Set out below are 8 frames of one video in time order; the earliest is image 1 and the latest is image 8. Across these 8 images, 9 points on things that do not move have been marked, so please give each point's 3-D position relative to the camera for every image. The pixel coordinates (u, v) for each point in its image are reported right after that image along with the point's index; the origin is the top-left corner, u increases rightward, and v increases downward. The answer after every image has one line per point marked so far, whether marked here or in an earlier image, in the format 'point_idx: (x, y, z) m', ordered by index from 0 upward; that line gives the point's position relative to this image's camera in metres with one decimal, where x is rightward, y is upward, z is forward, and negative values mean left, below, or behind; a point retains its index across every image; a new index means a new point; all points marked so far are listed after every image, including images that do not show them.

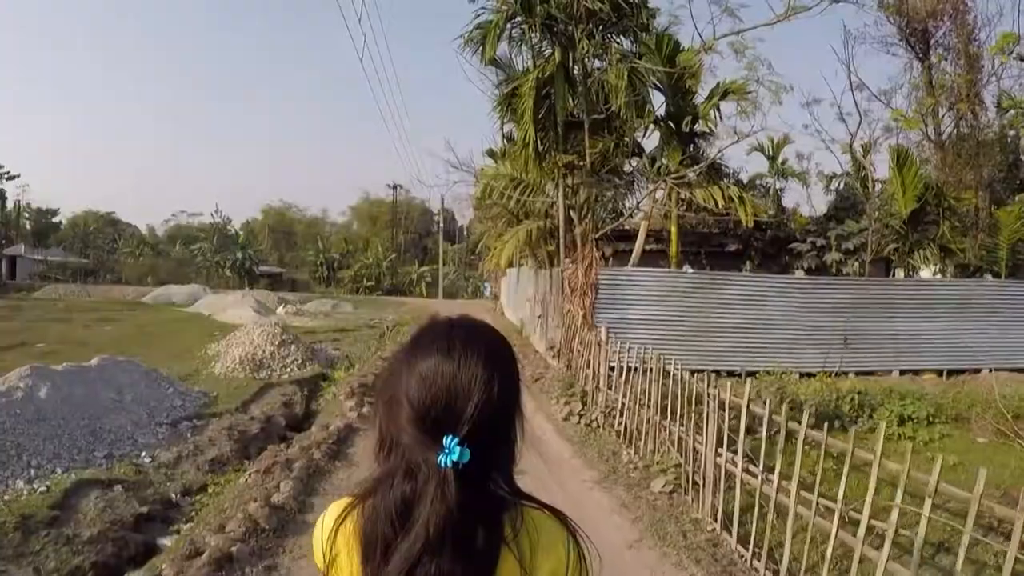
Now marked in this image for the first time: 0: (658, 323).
0: (+2.5, -0.6, +14.2) m
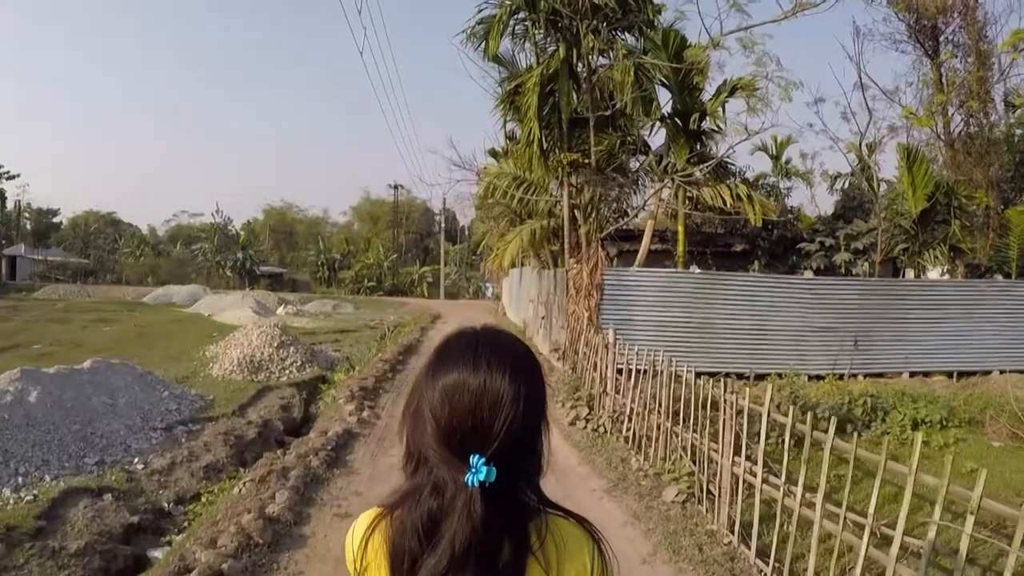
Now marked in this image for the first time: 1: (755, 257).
0: (+2.5, -0.6, +13.9) m
1: (+5.6, +0.7, +19.1) m
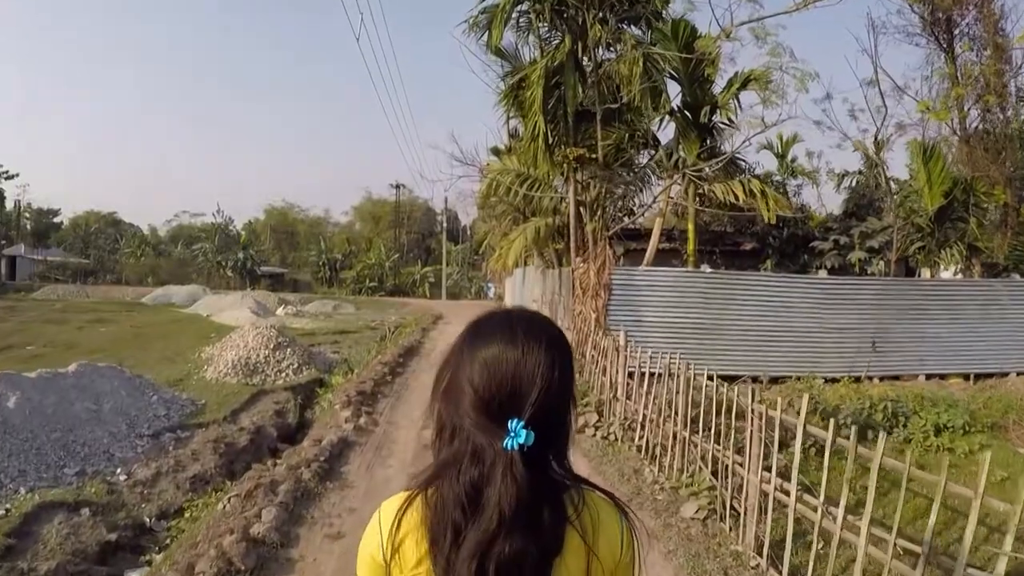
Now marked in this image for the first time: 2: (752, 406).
0: (+2.6, -0.6, +13.4) m
1: (+5.7, +0.7, +18.6) m
2: (+1.7, -0.8, +5.8) m
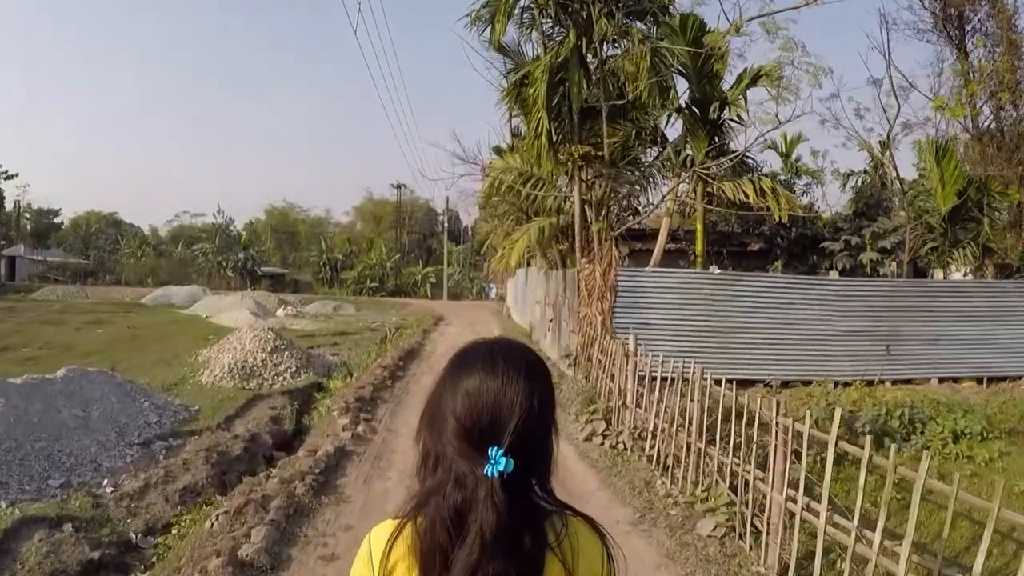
0: (+2.6, -0.6, +13.0) m
1: (+5.8, +0.7, +18.2) m
2: (+1.7, -0.9, +5.5) m
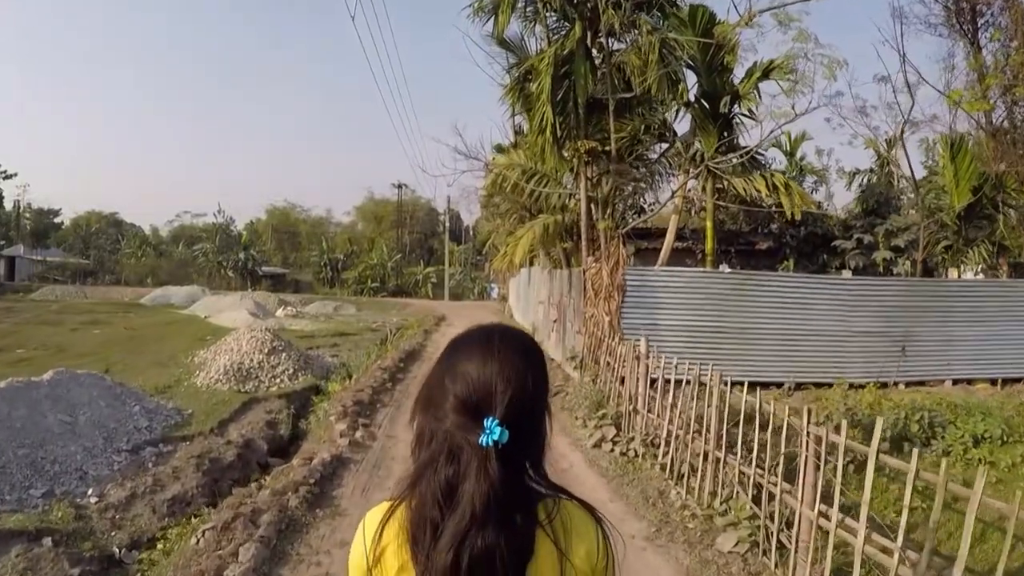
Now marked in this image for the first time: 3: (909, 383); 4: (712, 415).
0: (+2.7, -0.6, +12.6) m
1: (+5.9, +0.7, +17.8) m
2: (+1.8, -0.9, +5.1) m
3: (+6.9, -1.6, +14.3) m
4: (+1.6, -1.0, +6.4) m
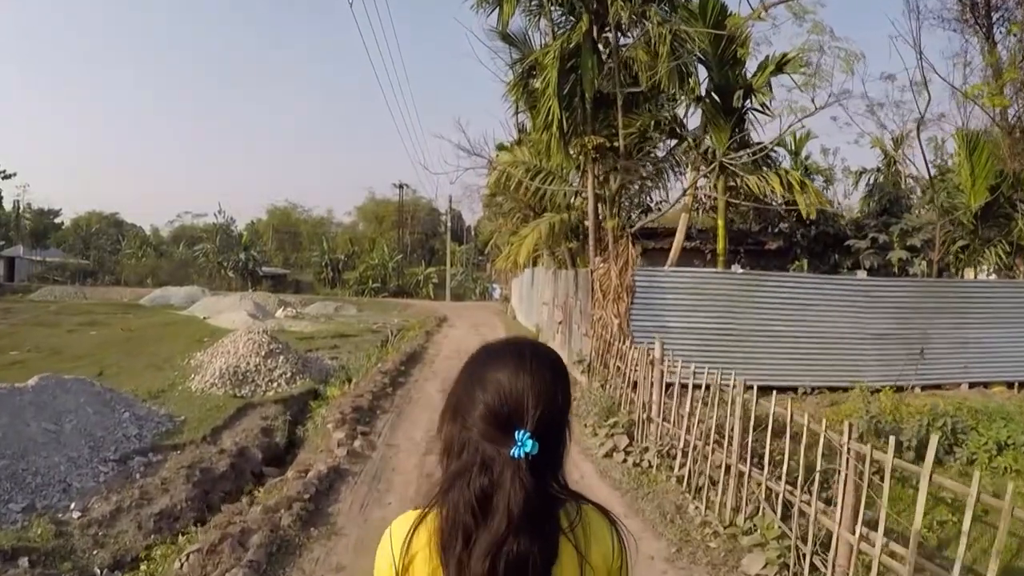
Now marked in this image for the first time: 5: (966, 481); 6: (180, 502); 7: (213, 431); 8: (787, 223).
0: (+2.8, -0.6, +12.2) m
1: (+5.9, +0.7, +17.4) m
2: (+1.9, -0.9, +4.7) m
3: (+6.9, -1.6, +13.8) m
4: (+1.6, -1.0, +6.0) m
5: (+5.0, -2.1, +9.1) m
6: (-2.9, -1.9, +7.2) m
7: (-3.5, -1.7, +9.7) m
8: (+5.7, +1.3, +17.1) m
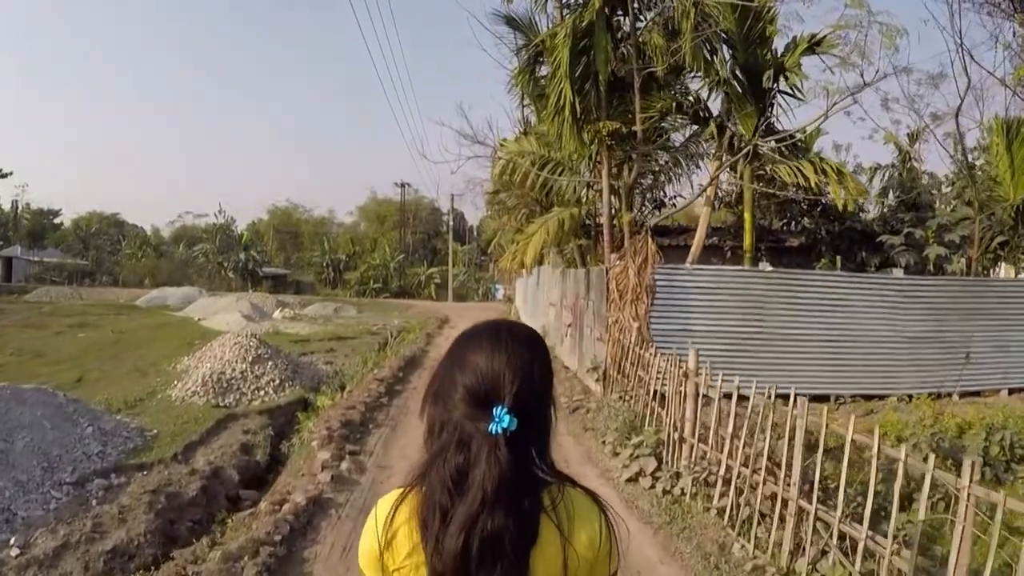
0: (+2.9, -0.6, +11.1) m
1: (+6.0, +0.7, +16.3) m
2: (+1.9, -0.9, +3.6) m
3: (+7.0, -1.6, +12.8) m
4: (+1.7, -1.0, +5.0) m
5: (+5.1, -2.1, +8.1) m
6: (-2.8, -1.9, +6.2) m
7: (-3.4, -1.7, +8.7) m
8: (+5.8, +1.3, +16.0) m
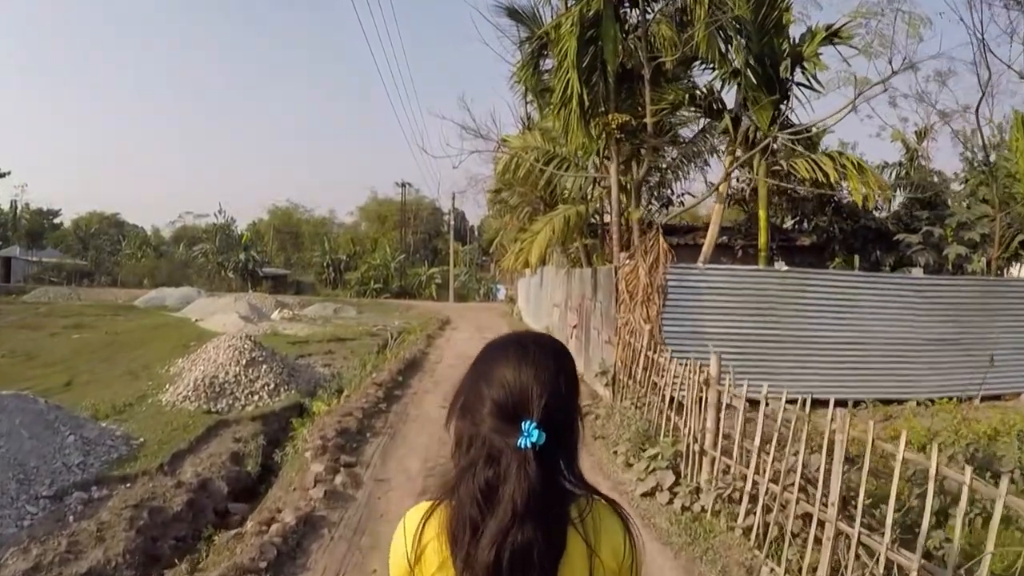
0: (+2.9, -0.6, +10.7) m
1: (+6.1, +0.7, +15.9) m
2: (+2.0, -0.9, +3.2) m
3: (+7.1, -1.6, +12.3) m
4: (+1.8, -1.0, +4.5) m
5: (+5.1, -2.1, +7.6) m
6: (-2.7, -1.9, +5.7) m
7: (-3.4, -1.7, +8.2) m
8: (+5.9, +1.3, +15.6) m
